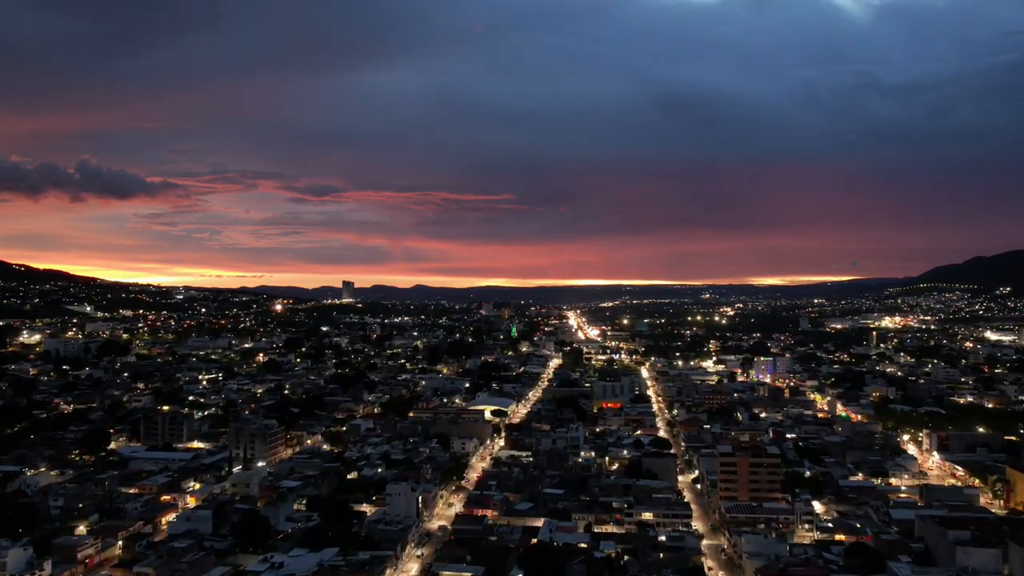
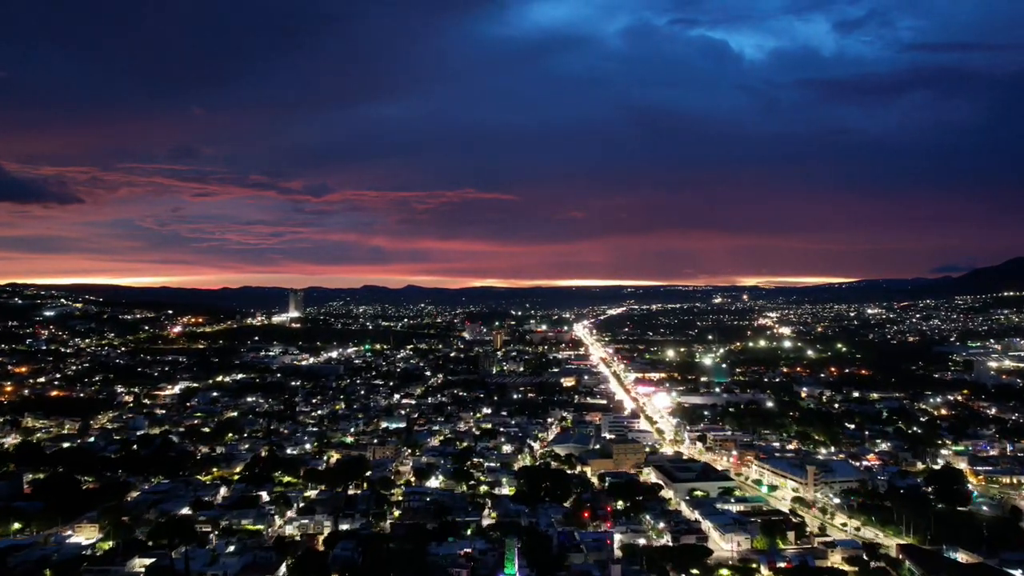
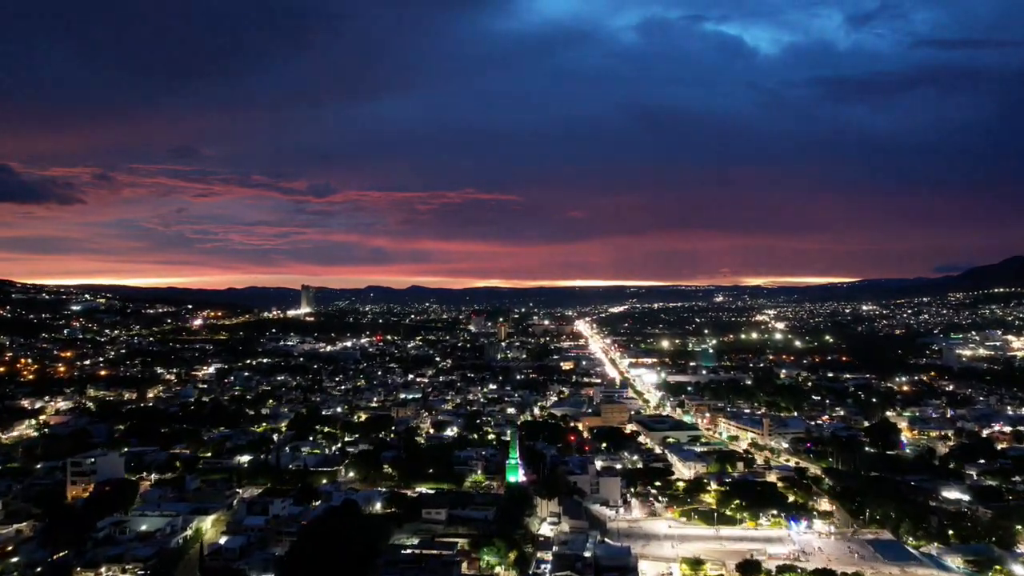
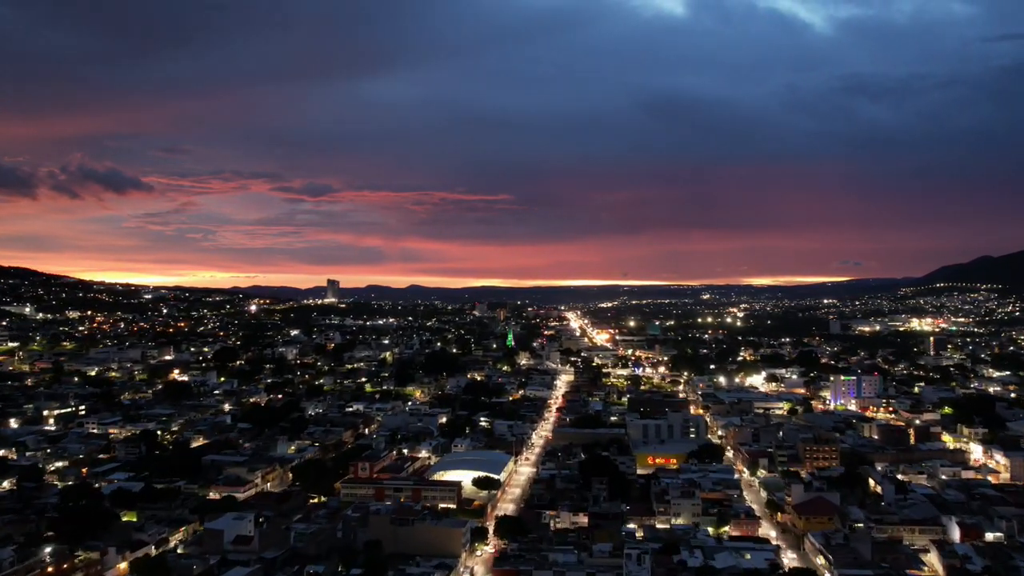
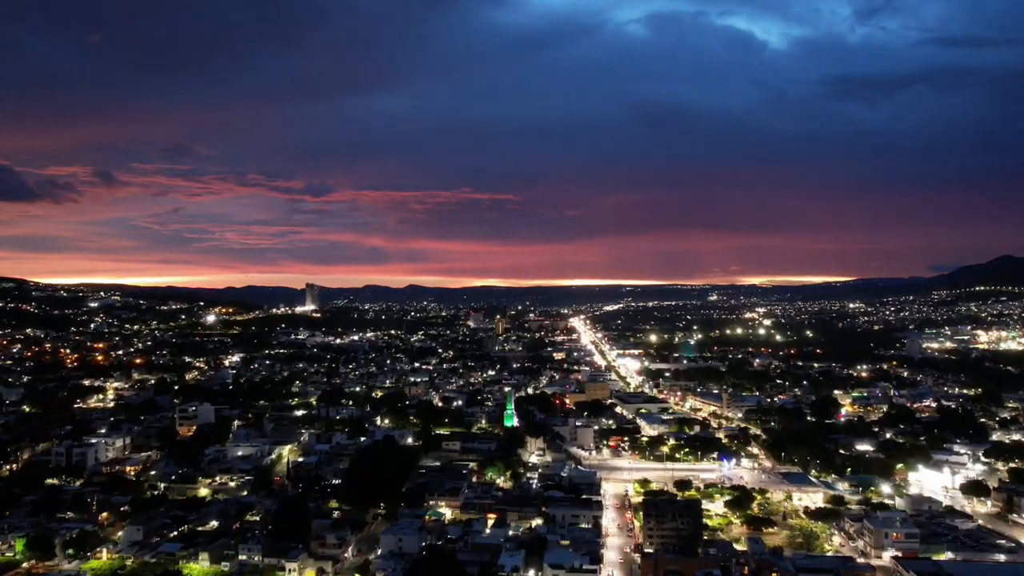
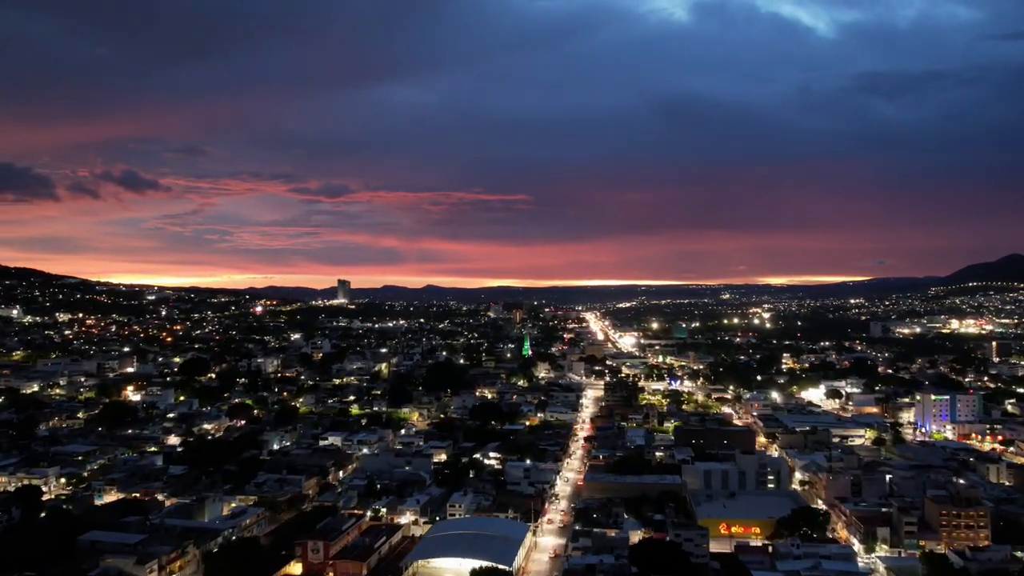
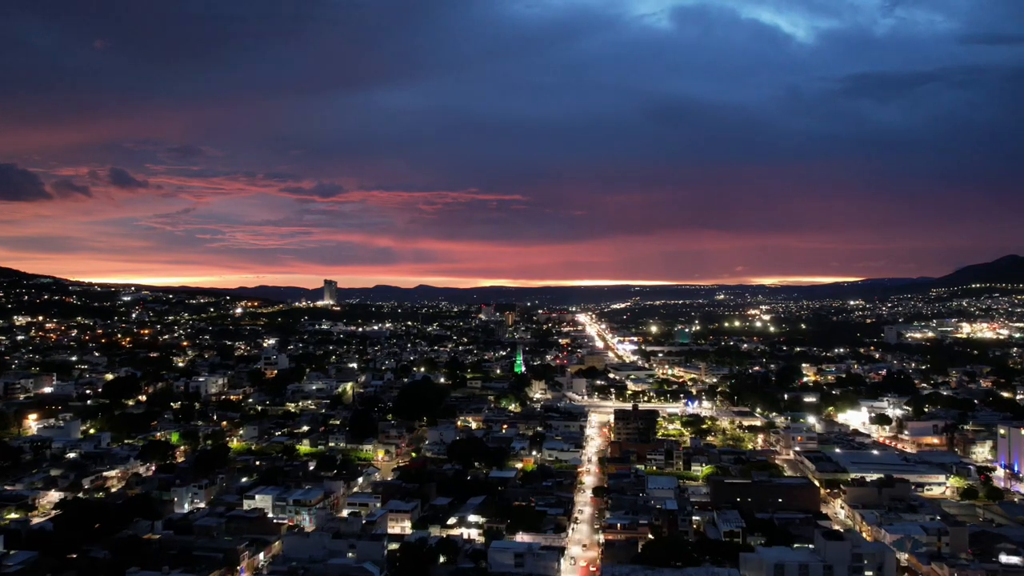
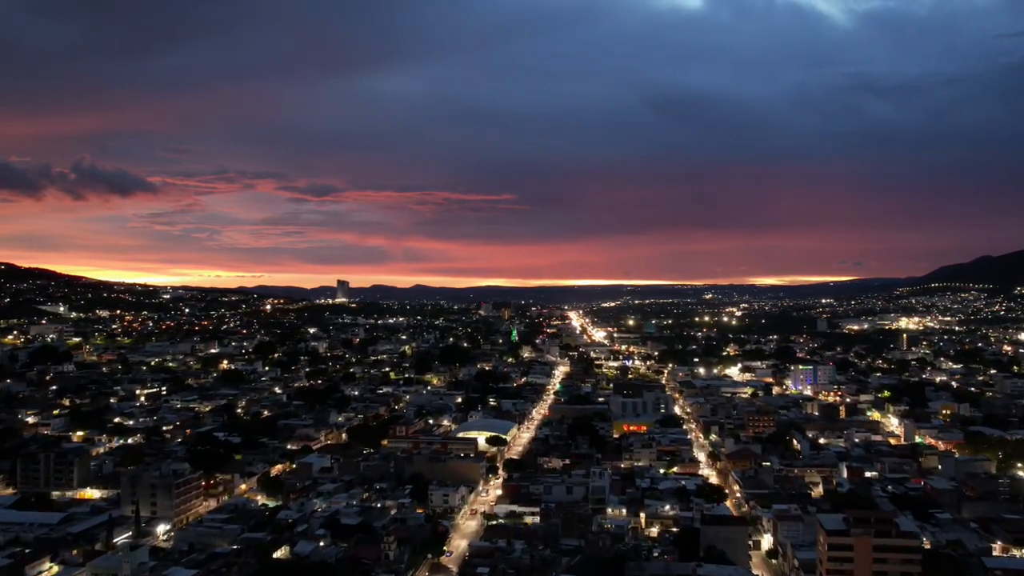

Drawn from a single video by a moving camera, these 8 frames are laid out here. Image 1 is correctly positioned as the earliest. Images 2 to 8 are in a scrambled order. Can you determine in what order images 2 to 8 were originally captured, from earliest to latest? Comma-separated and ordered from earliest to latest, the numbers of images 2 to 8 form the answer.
8, 4, 6, 7, 5, 3, 2
